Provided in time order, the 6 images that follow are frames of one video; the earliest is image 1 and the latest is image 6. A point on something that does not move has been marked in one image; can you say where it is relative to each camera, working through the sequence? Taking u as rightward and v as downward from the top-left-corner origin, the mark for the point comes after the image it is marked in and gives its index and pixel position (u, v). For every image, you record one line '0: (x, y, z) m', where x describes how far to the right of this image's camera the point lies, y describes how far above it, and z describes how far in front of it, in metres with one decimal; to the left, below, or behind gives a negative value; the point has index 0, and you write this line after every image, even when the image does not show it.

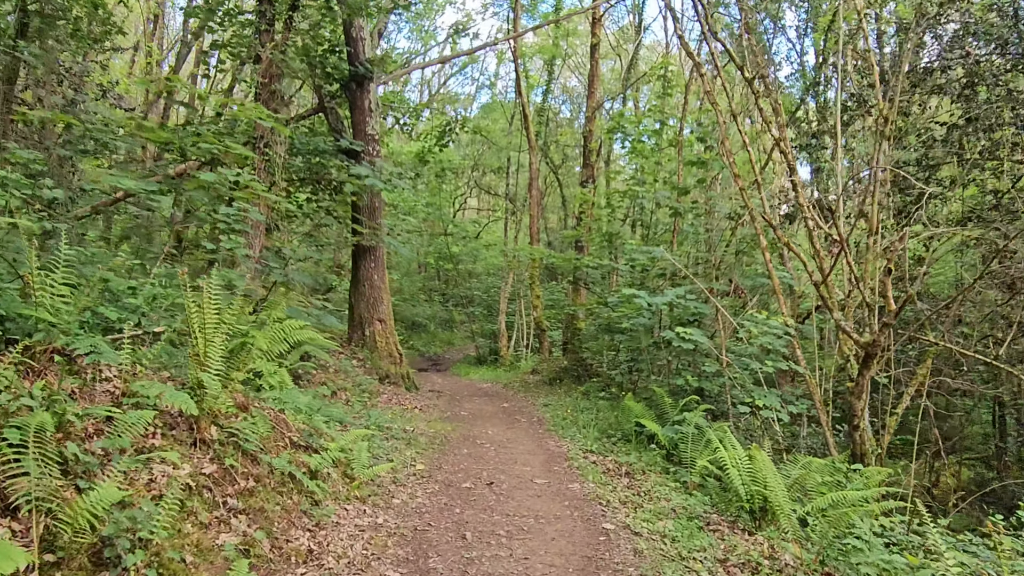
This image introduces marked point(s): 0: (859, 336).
0: (+2.4, -0.3, +5.3) m
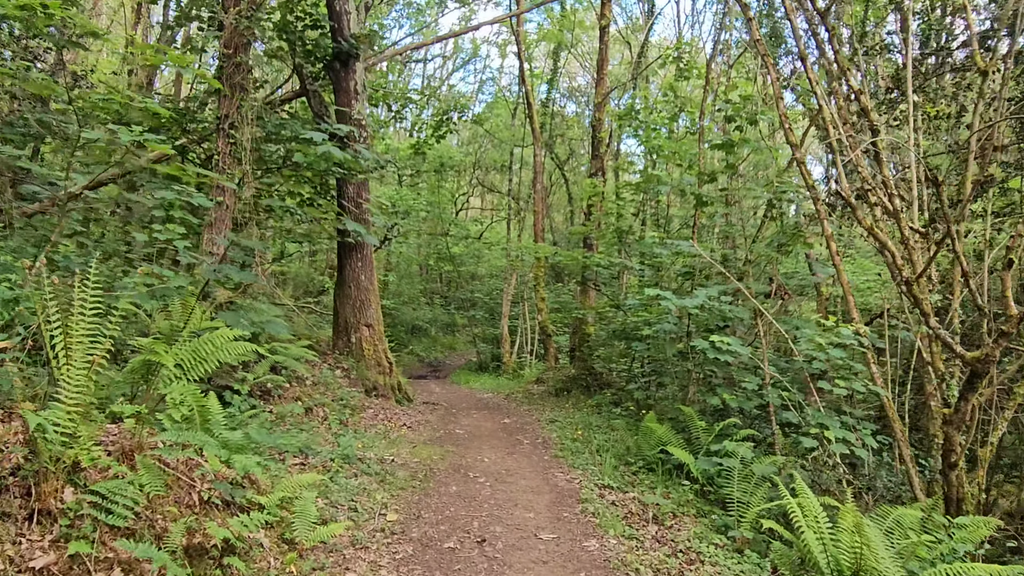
0: (+2.4, -0.3, +4.1) m
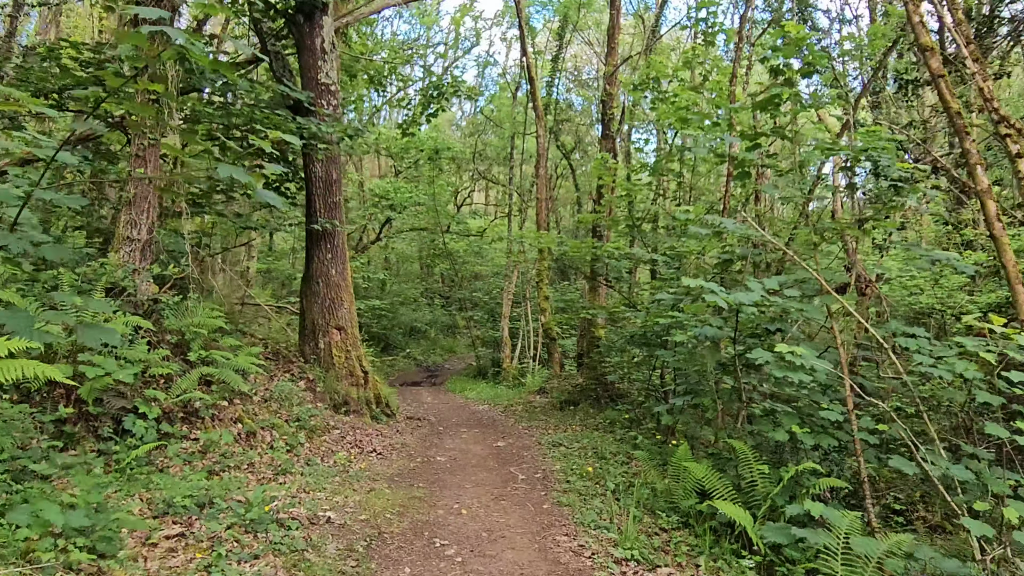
0: (+2.3, -0.3, +2.4) m
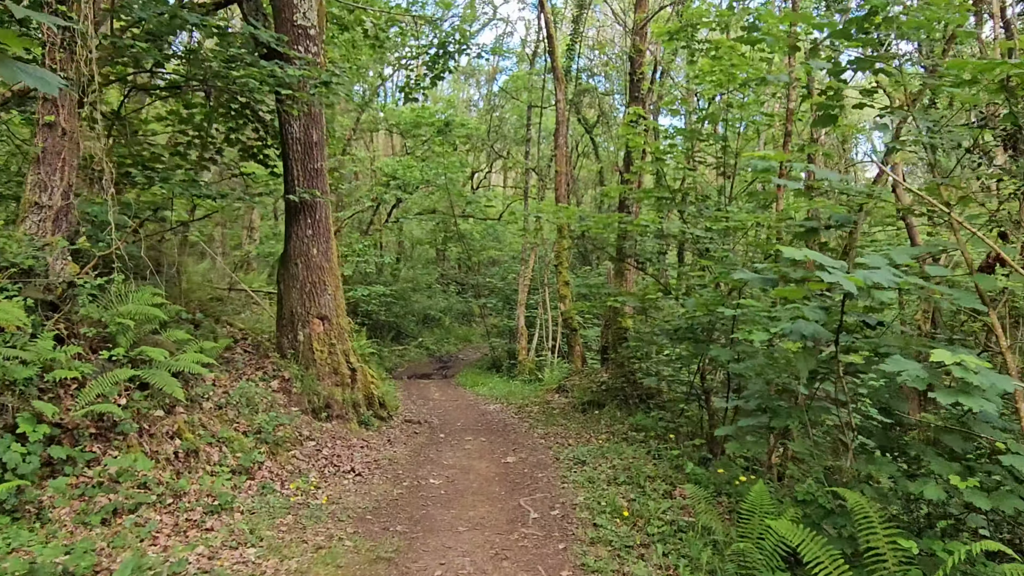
0: (+2.3, -0.2, +1.0) m
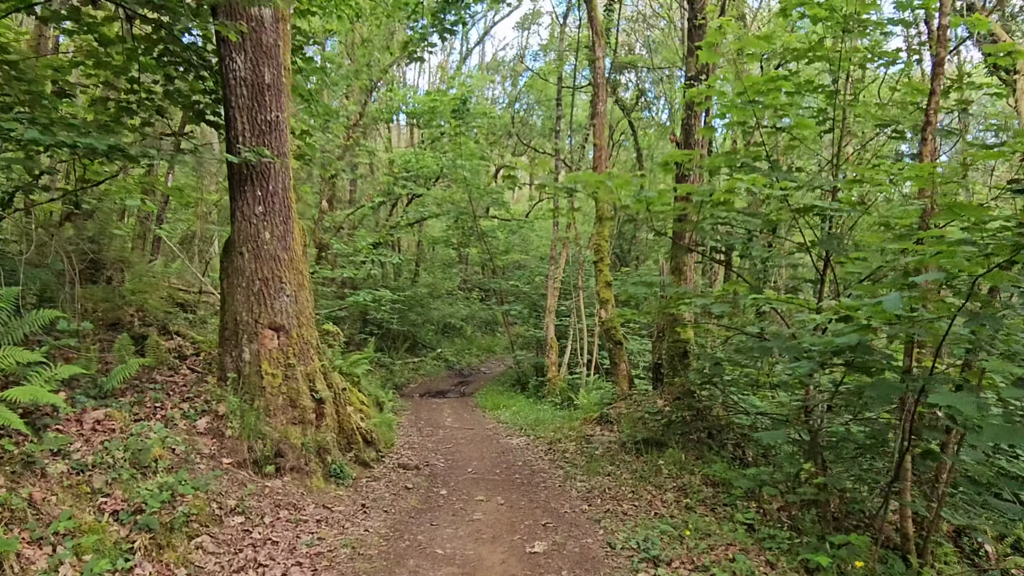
0: (+2.3, -0.1, -1.3) m
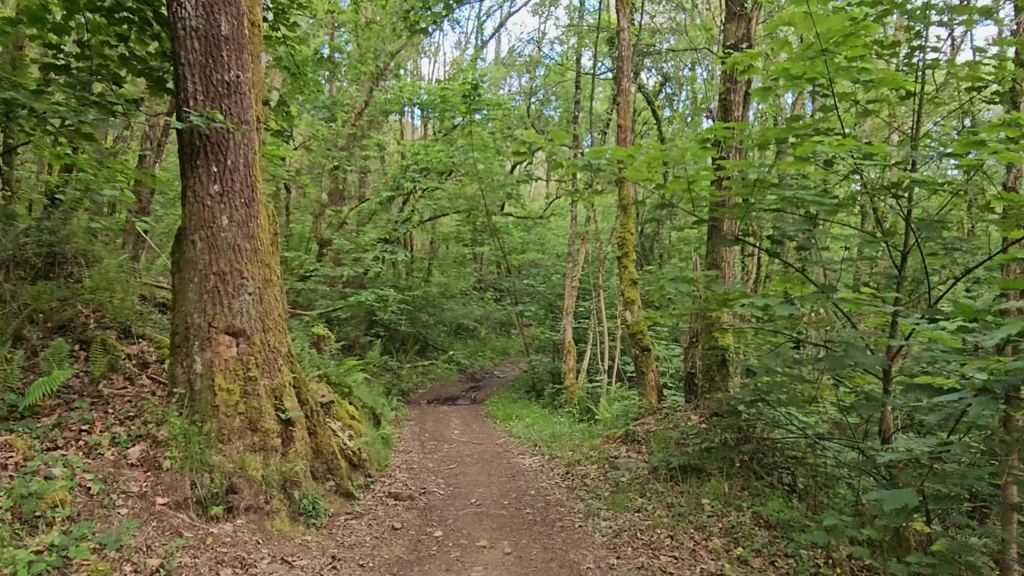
0: (+2.2, -0.1, -2.4) m
